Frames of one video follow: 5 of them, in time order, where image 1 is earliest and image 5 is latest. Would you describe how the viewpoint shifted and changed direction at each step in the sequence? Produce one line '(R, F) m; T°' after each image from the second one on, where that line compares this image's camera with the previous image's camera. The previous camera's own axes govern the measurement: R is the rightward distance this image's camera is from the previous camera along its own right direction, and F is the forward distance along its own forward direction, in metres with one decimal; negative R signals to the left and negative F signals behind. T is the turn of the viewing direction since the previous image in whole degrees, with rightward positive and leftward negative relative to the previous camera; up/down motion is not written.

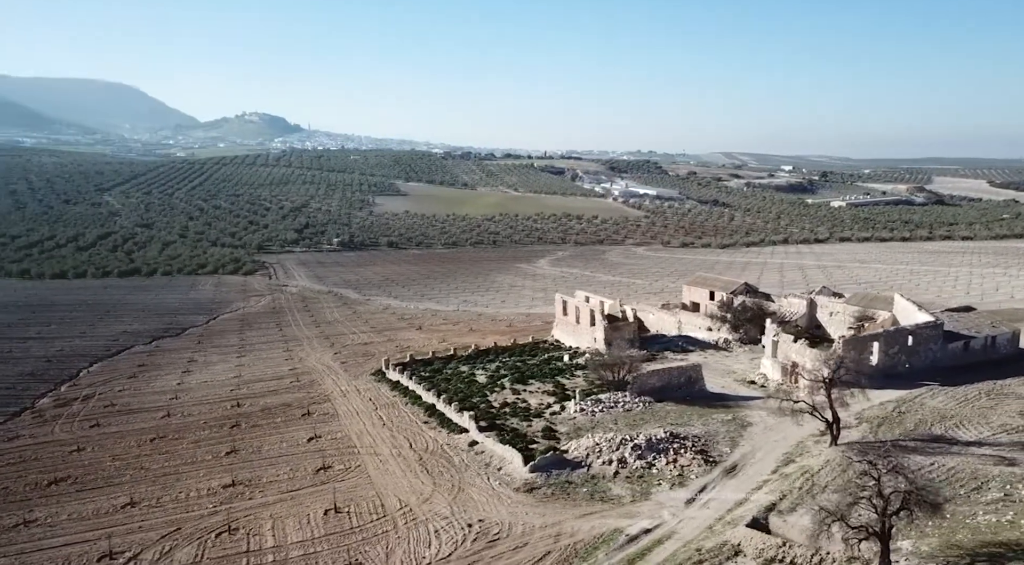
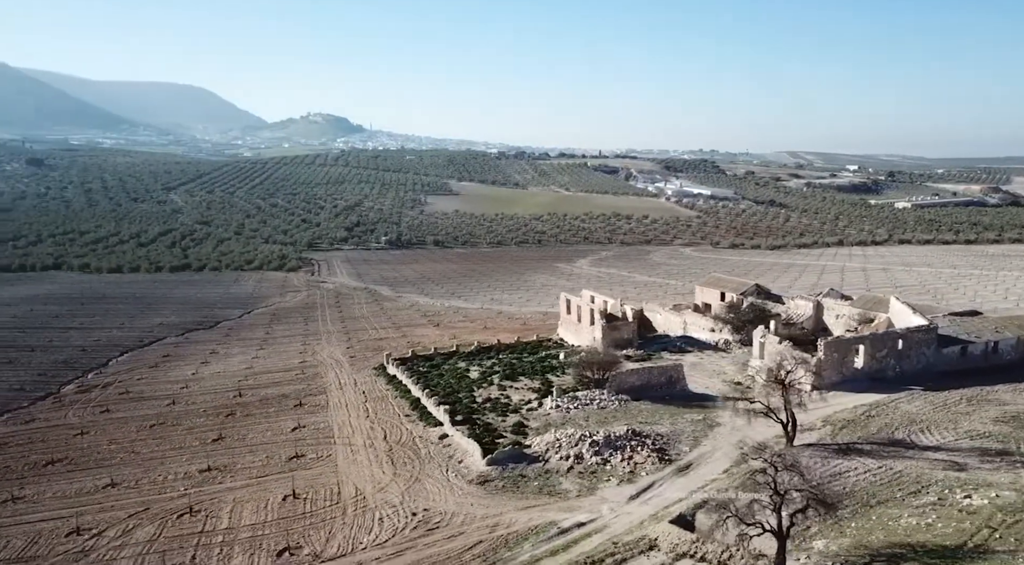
(+2.3, -0.3) m; -4°
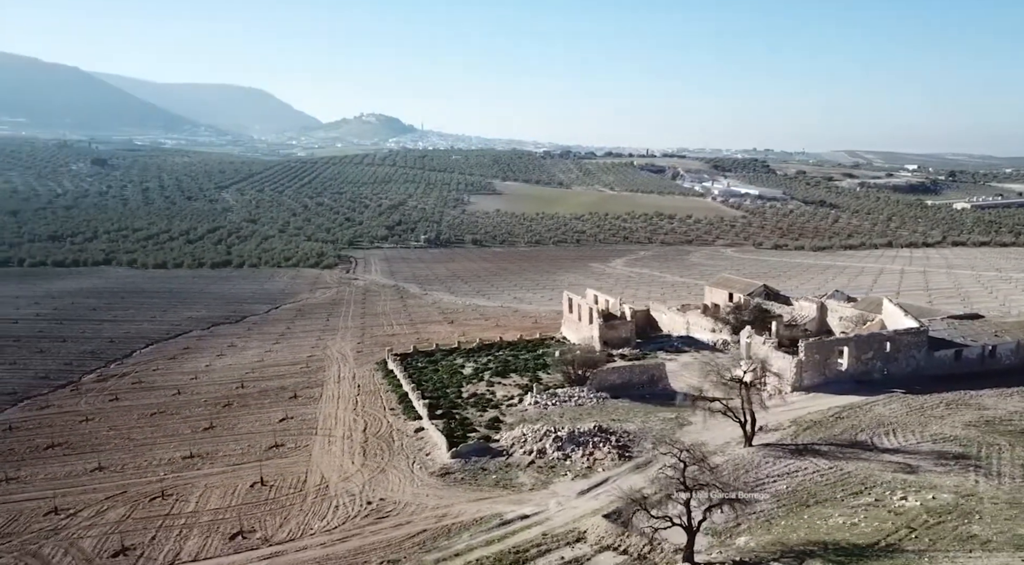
(+2.0, -0.3) m; -3°
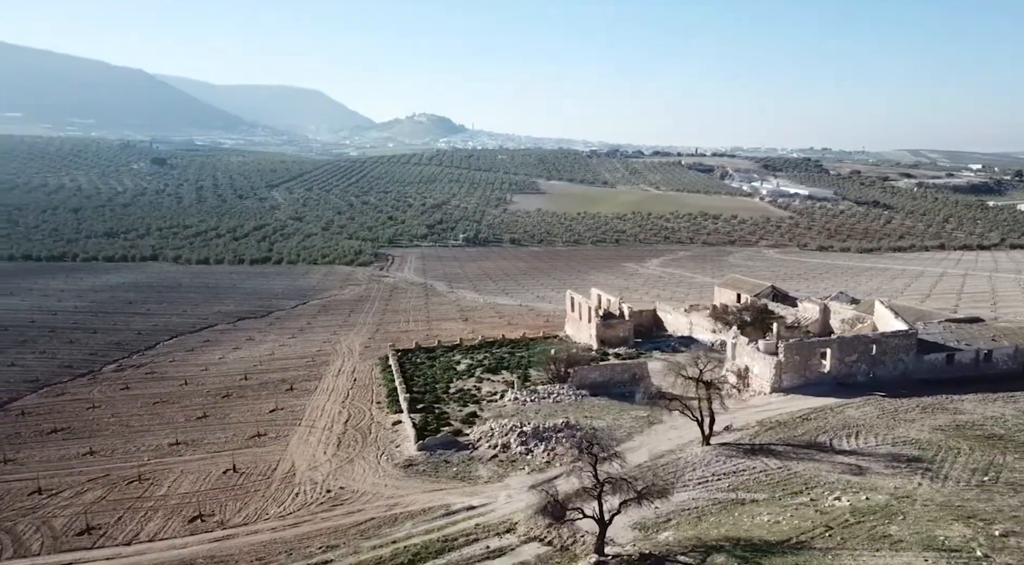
(+2.0, -0.3) m; -3°
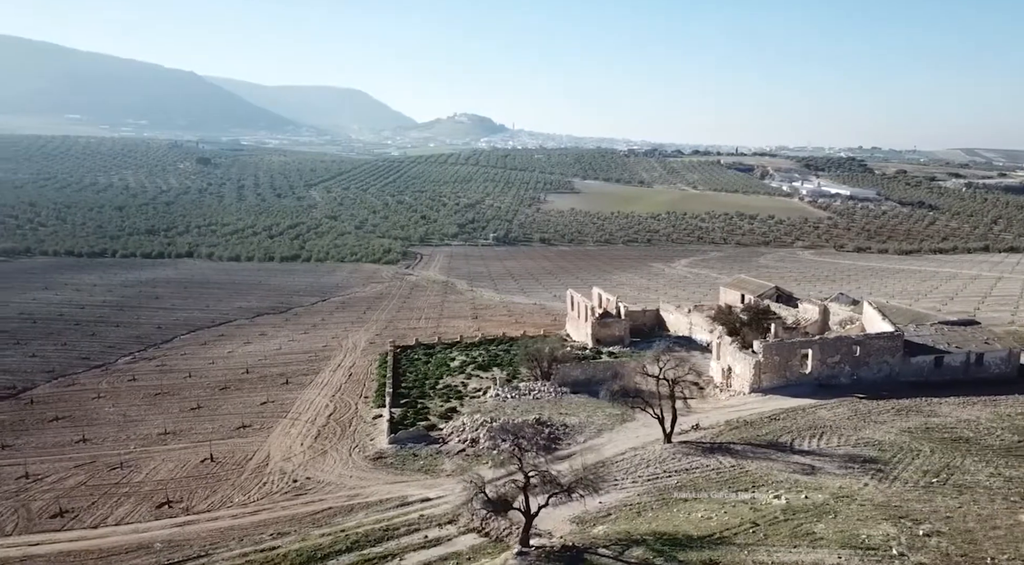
(+1.7, -0.2) m; -3°
